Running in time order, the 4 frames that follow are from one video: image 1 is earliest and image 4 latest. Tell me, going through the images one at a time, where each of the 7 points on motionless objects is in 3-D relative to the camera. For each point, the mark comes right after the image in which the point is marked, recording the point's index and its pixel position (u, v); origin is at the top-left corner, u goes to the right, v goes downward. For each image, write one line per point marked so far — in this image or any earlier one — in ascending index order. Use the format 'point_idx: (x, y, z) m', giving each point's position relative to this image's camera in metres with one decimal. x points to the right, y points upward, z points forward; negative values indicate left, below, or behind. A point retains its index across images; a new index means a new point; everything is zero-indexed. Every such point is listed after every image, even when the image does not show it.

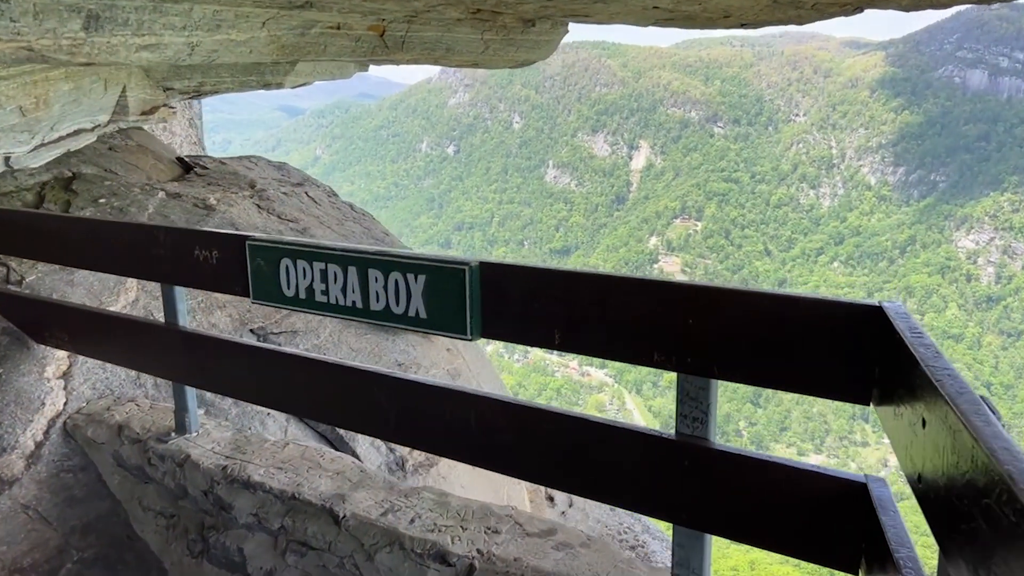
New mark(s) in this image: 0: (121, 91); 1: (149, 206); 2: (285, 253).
0: (-3.1, +1.6, +6.4) m
1: (-2.8, +0.6, +6.2) m
2: (-0.8, +0.1, +2.9) m
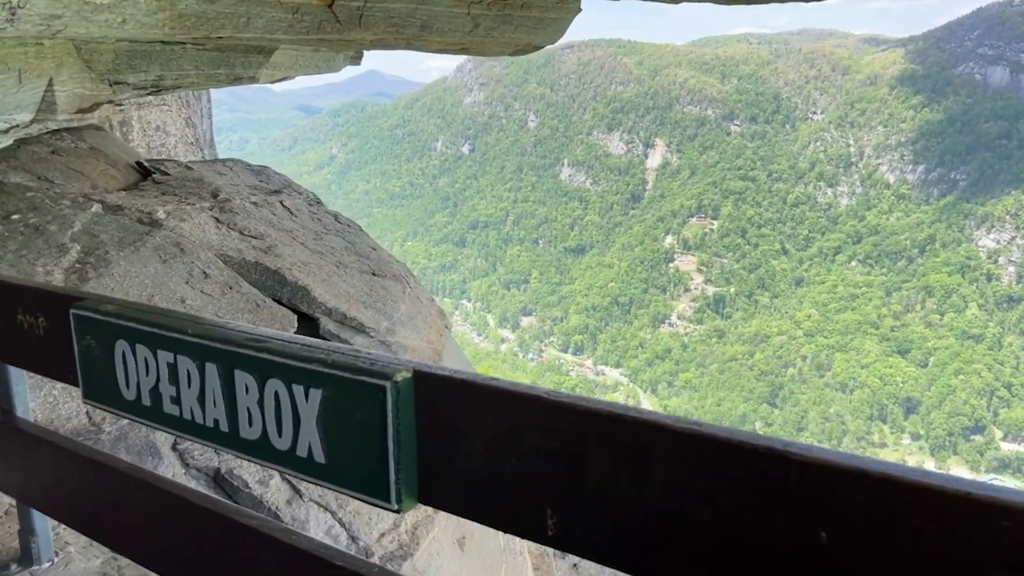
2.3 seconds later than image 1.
0: (-3.1, +1.4, +5.4) m
1: (-2.8, +0.4, +5.1) m
2: (-0.9, -0.1, +1.8) m
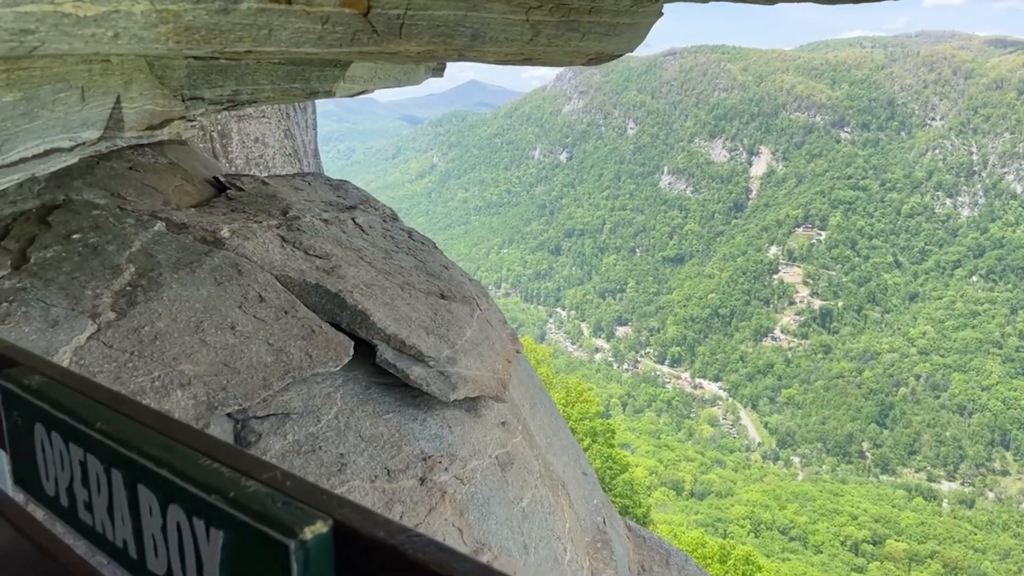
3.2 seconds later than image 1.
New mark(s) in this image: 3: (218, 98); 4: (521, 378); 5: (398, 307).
0: (-2.6, +1.2, +5.3) m
1: (-2.3, +0.3, +5.0) m
2: (-0.9, -0.2, +1.5) m
3: (-2.1, +1.4, +6.0) m
4: (+0.1, -0.8, +6.8) m
5: (-0.8, -0.1, +5.6) m
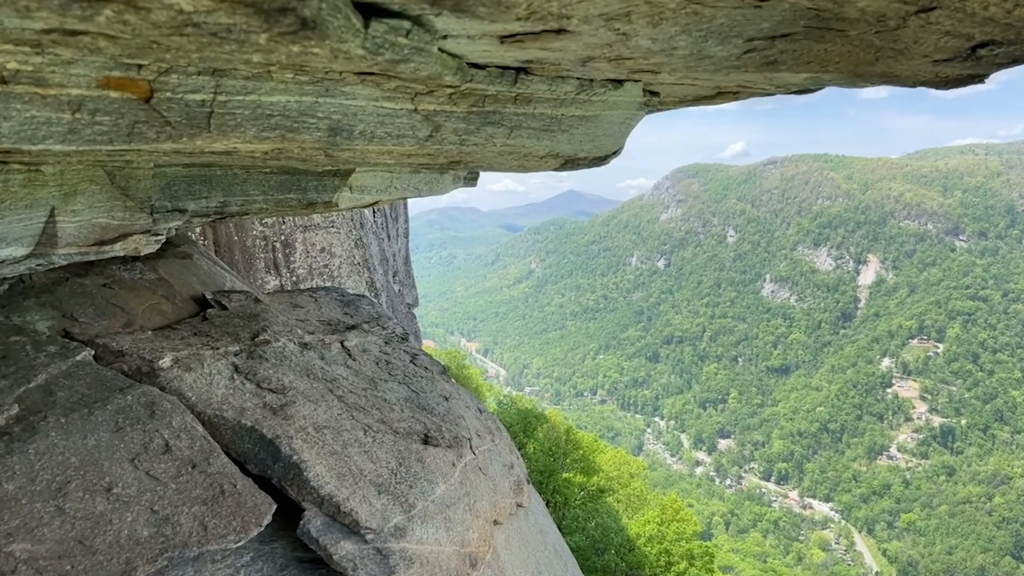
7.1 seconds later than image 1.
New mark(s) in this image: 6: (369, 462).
0: (-2.8, +0.4, +4.7) m
1: (-2.5, -0.5, +4.3) m
2: (-1.5, -0.5, +0.6) m
3: (-2.2, +0.5, +5.4) m
4: (0.0, -1.8, +5.6) m
5: (-0.9, -1.0, +4.6) m
6: (-0.8, -1.0, +4.7) m
